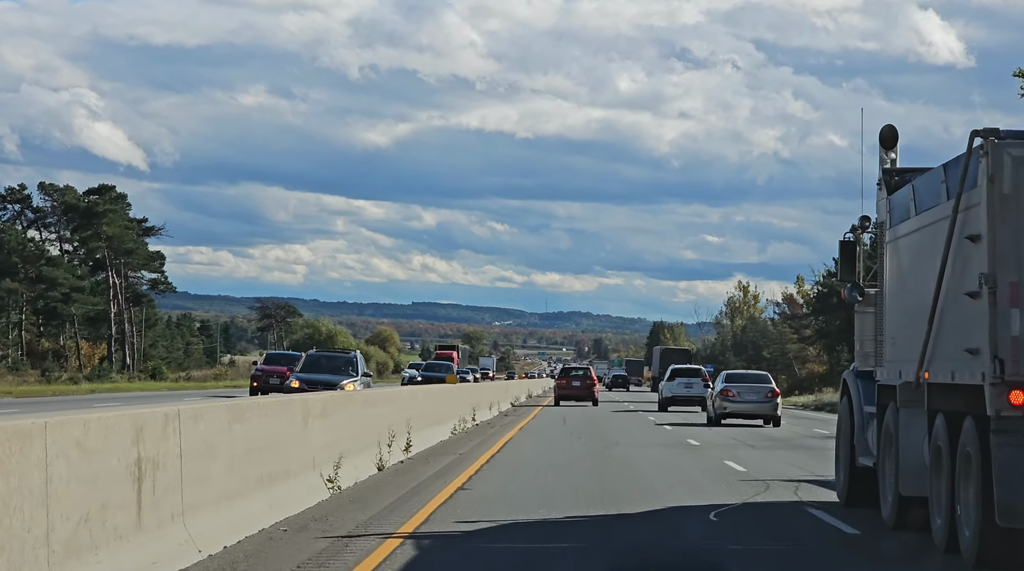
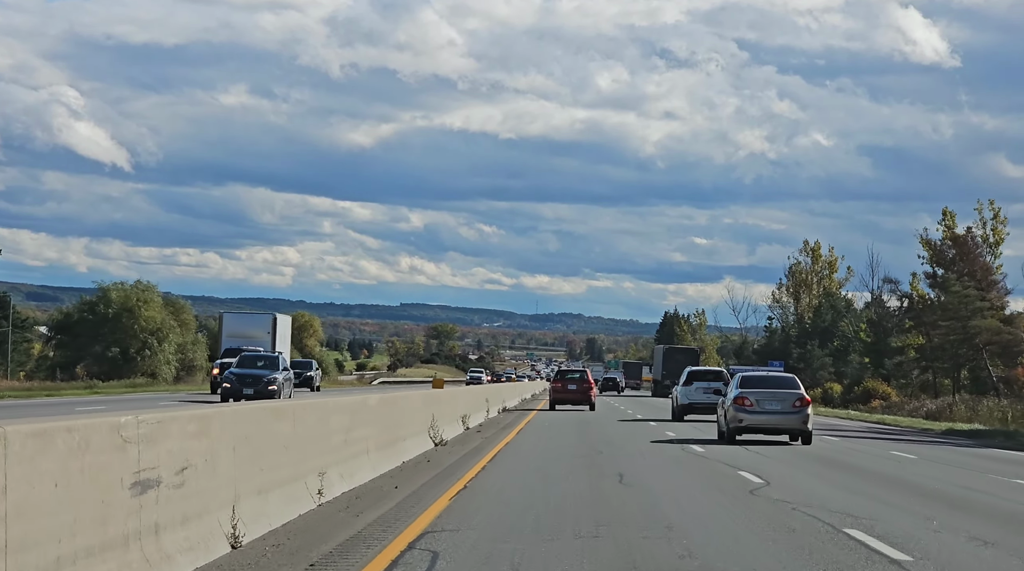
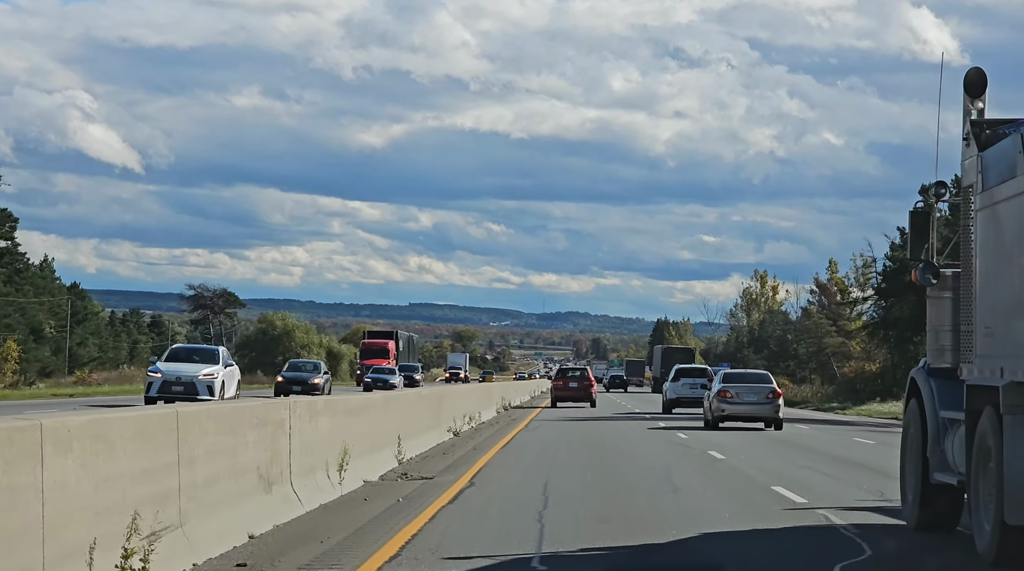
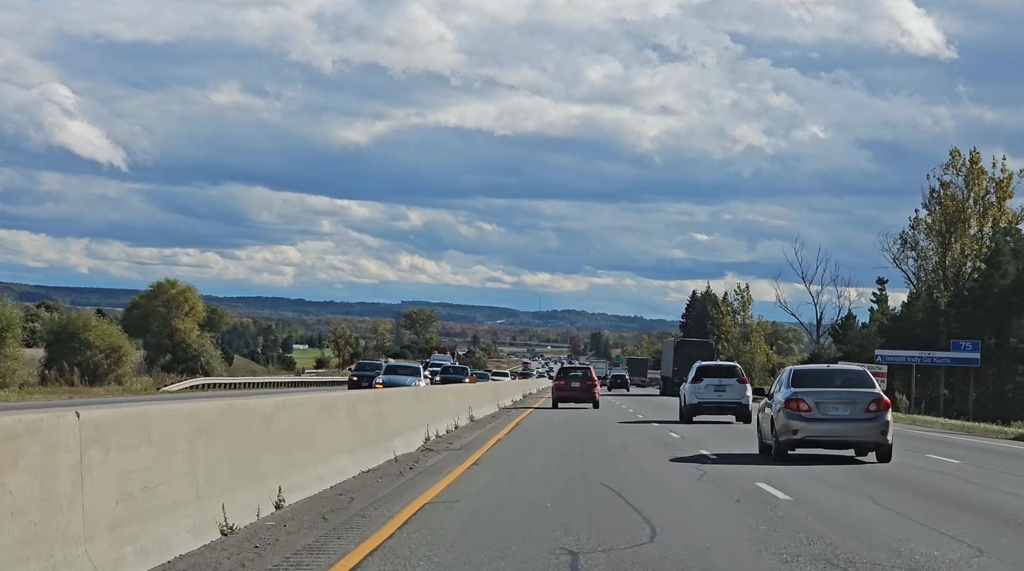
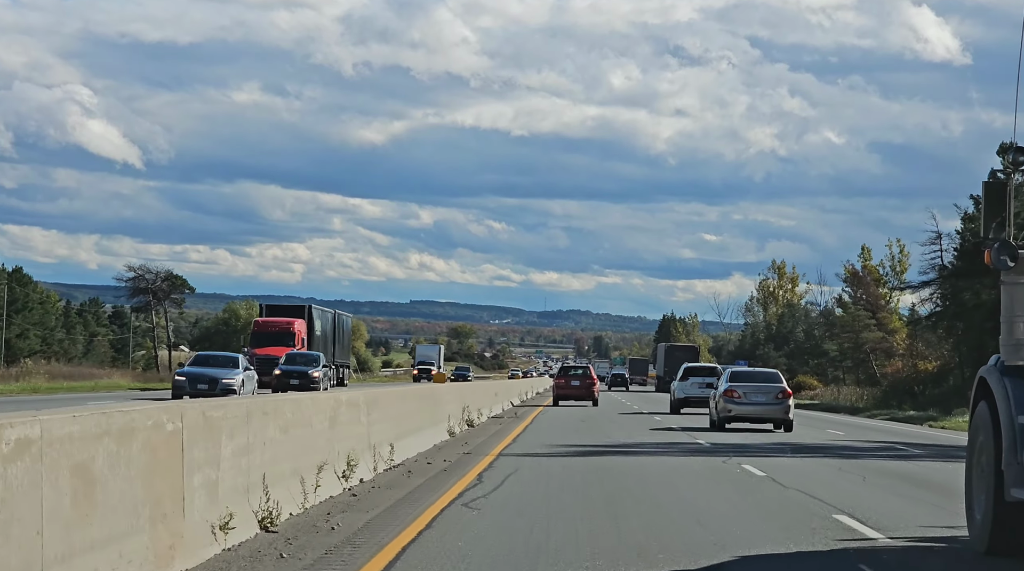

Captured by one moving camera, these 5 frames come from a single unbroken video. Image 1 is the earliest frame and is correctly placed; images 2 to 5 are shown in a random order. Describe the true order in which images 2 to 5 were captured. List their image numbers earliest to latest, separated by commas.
3, 5, 2, 4
